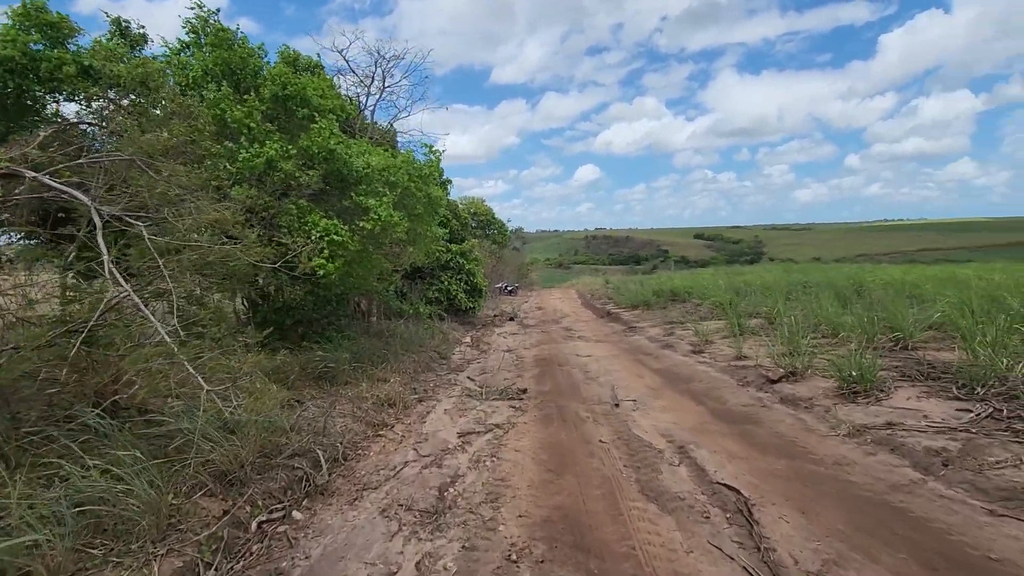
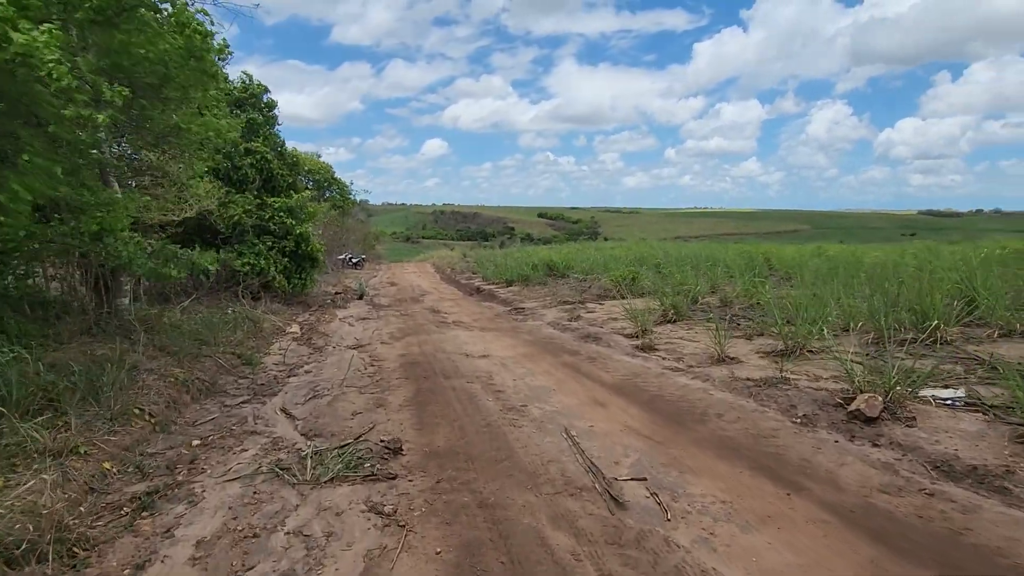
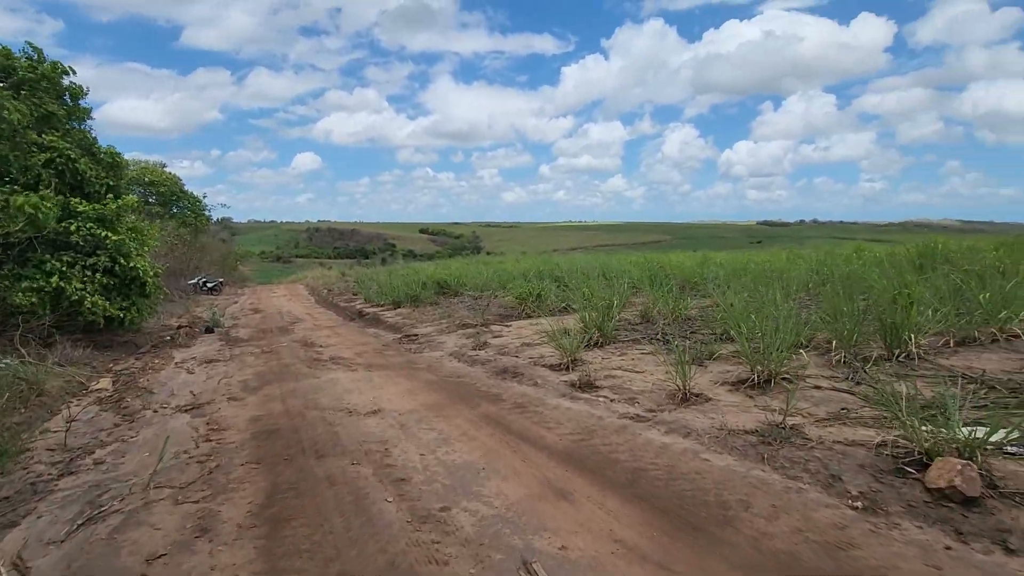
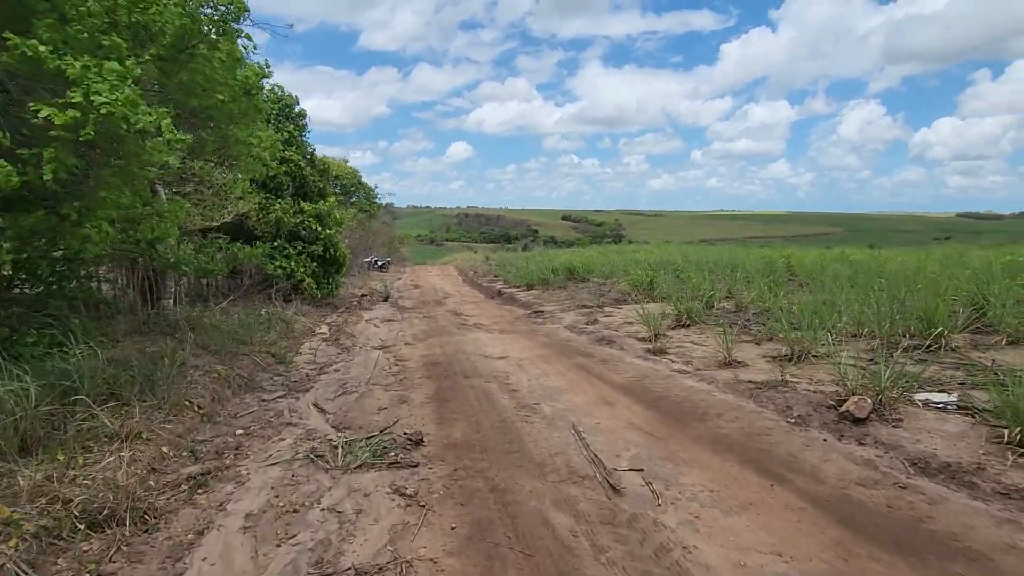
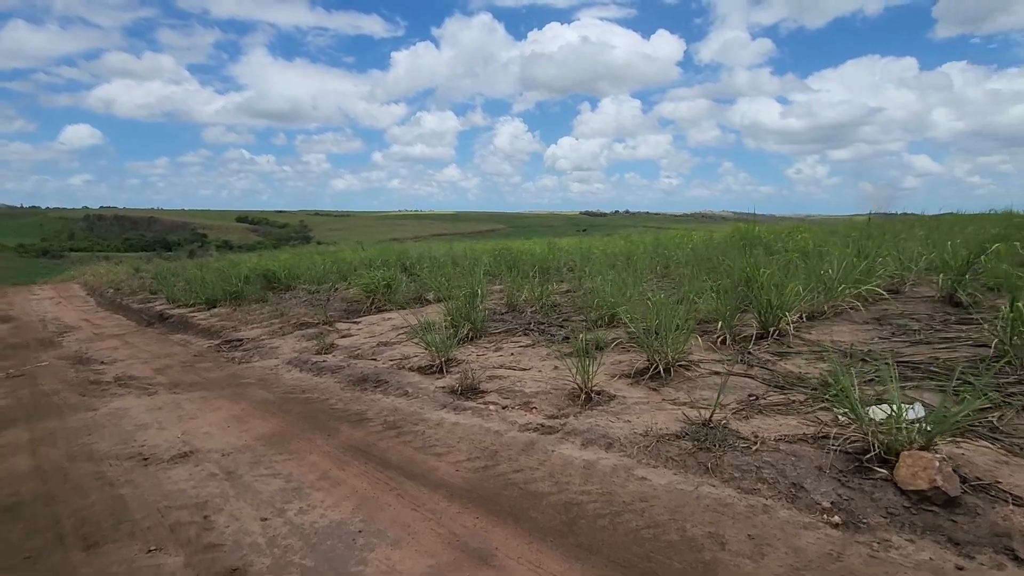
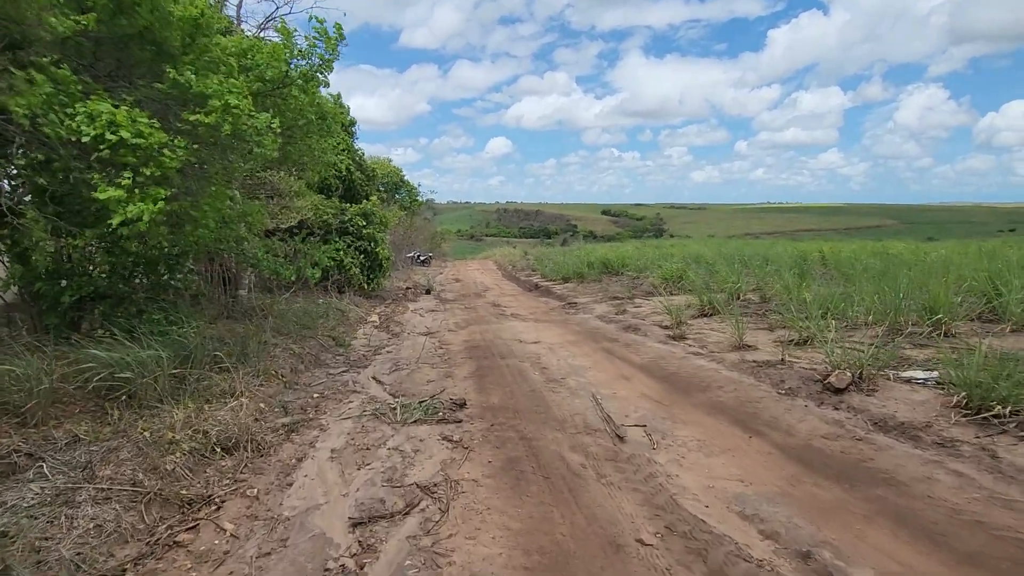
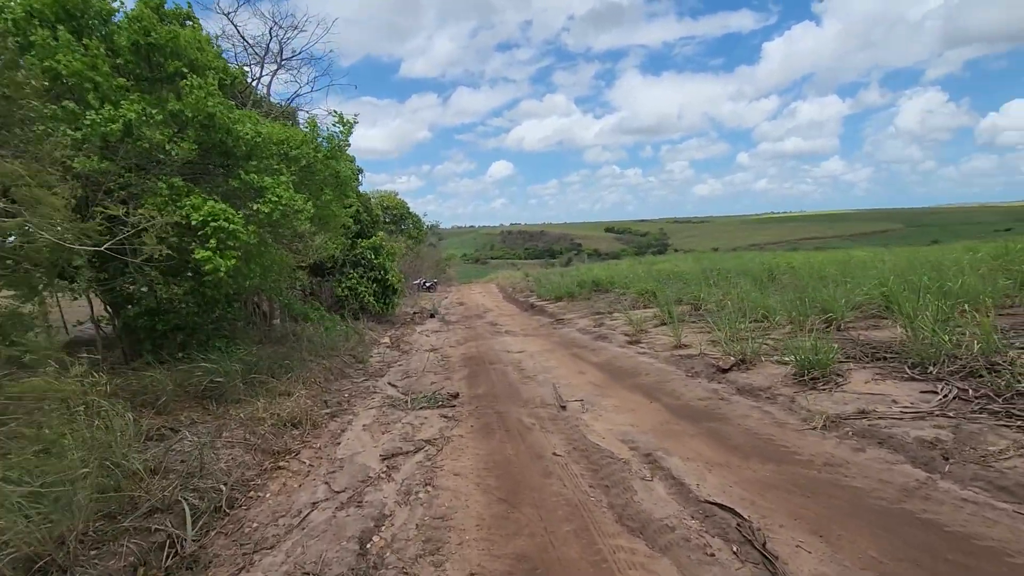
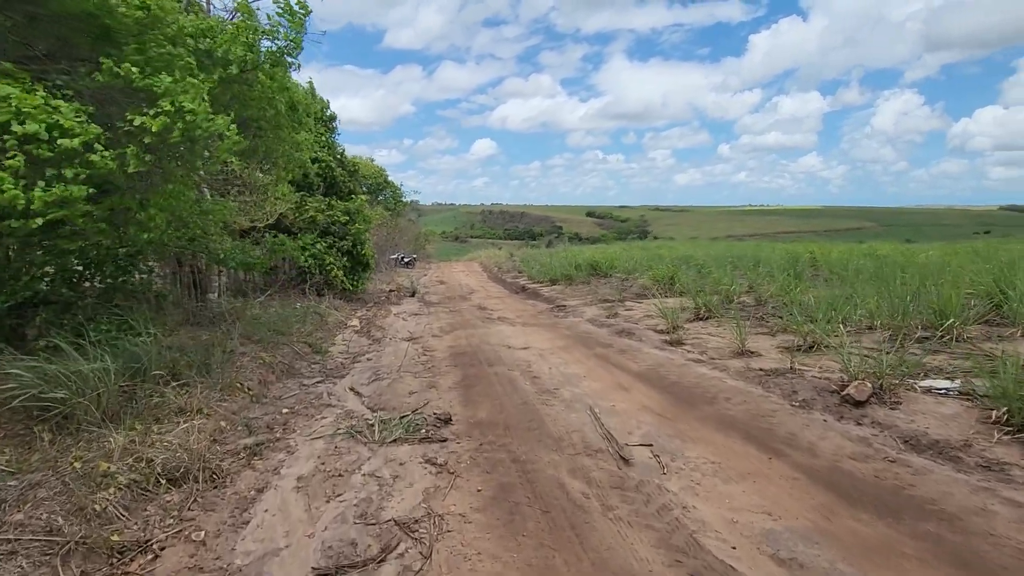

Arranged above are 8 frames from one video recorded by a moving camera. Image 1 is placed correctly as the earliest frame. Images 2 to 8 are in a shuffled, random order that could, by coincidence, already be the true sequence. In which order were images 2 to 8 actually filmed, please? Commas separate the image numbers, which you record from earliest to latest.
7, 6, 8, 4, 2, 3, 5
